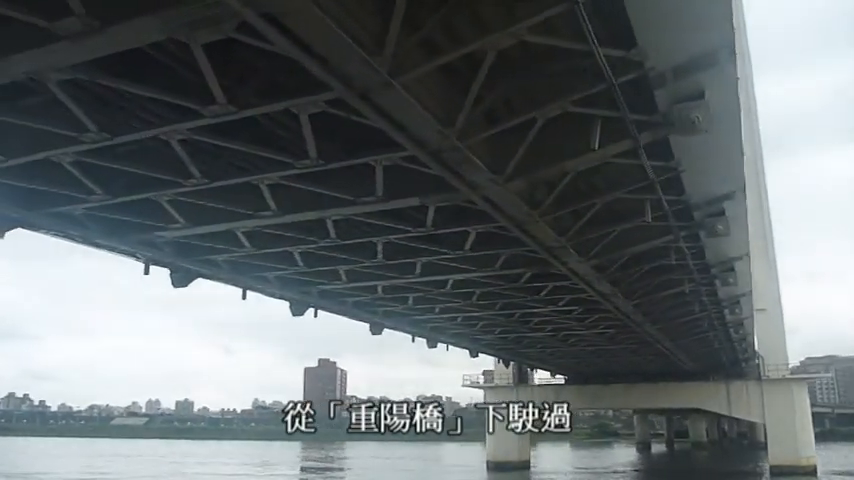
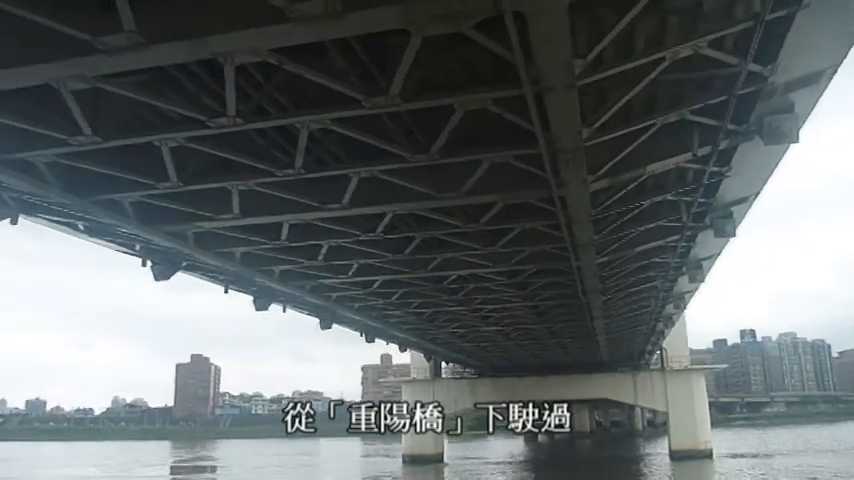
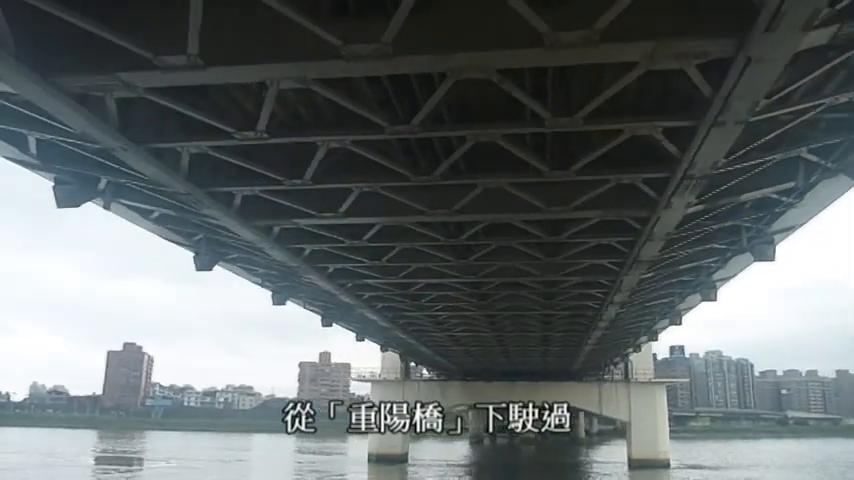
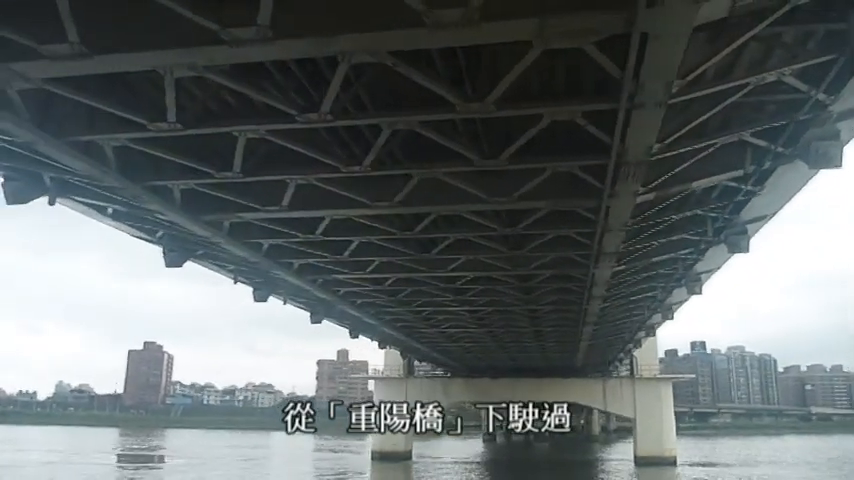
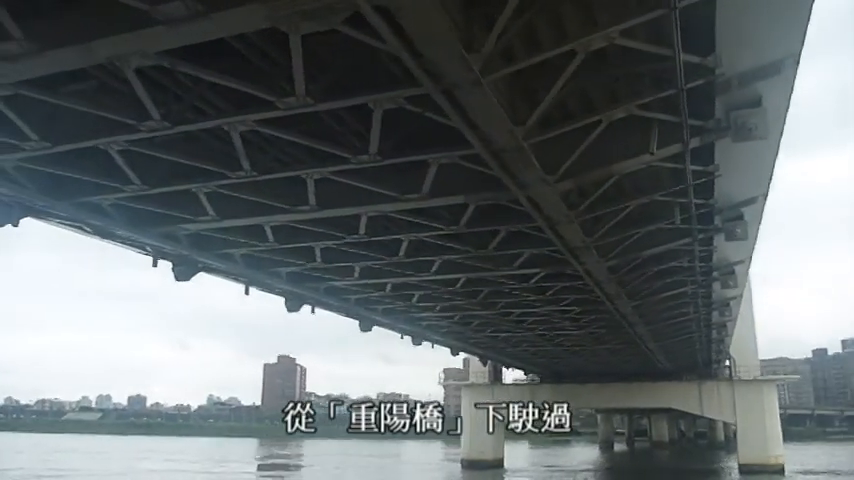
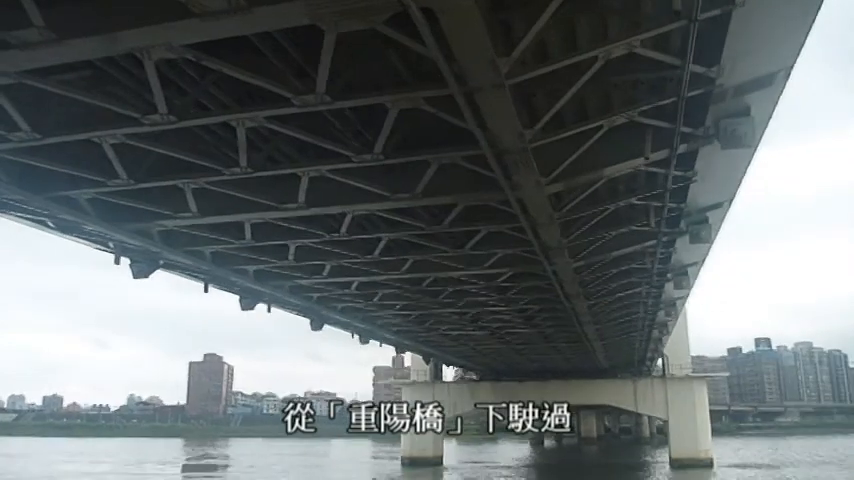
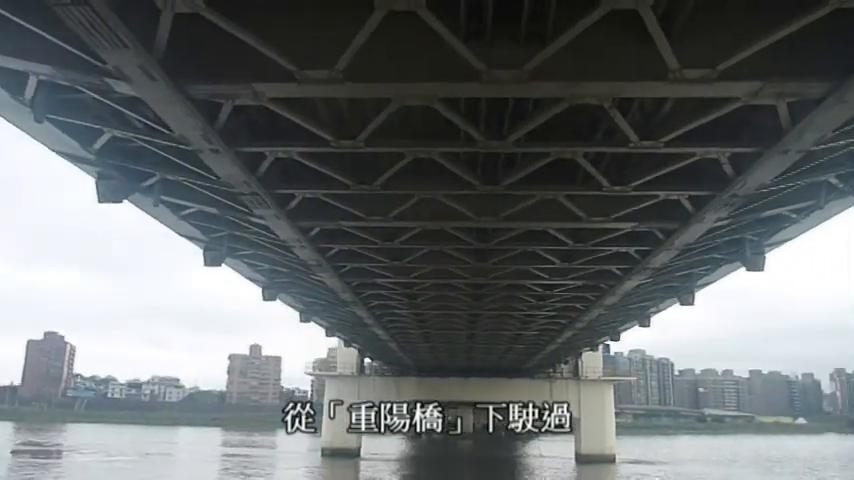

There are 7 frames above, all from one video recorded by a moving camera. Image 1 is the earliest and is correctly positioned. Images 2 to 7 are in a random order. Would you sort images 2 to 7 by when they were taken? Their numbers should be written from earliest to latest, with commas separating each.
5, 6, 2, 4, 3, 7
